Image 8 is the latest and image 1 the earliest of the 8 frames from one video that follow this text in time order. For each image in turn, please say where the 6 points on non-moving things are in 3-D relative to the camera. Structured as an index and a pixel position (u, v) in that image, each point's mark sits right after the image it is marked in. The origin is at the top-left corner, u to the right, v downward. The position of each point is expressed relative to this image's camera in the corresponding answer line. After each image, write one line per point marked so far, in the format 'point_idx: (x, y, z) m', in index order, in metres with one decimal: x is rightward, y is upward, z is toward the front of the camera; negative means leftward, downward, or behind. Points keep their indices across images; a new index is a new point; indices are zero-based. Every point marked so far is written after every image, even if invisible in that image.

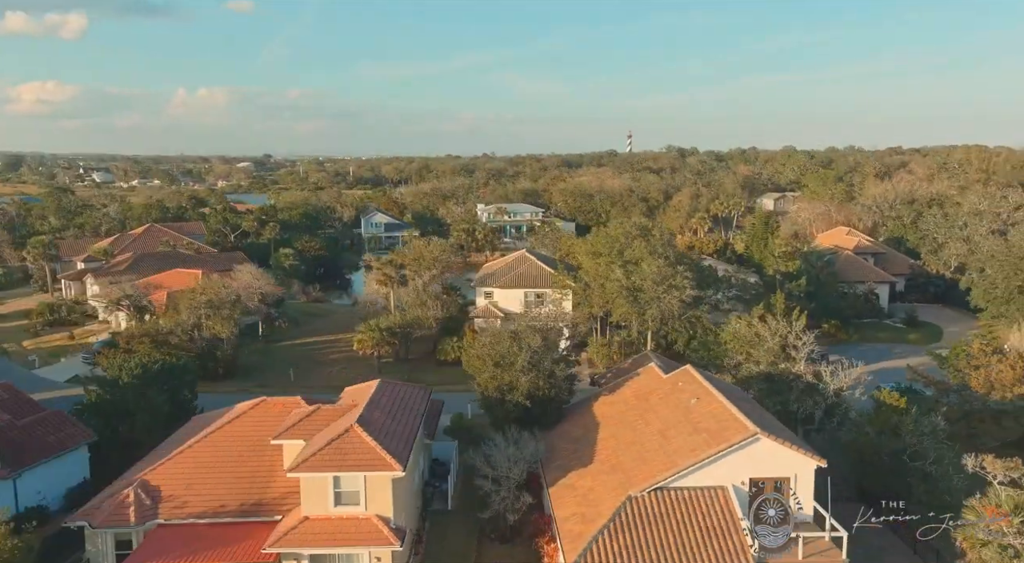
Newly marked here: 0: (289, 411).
0: (-2.8, -1.7, +10.3) m
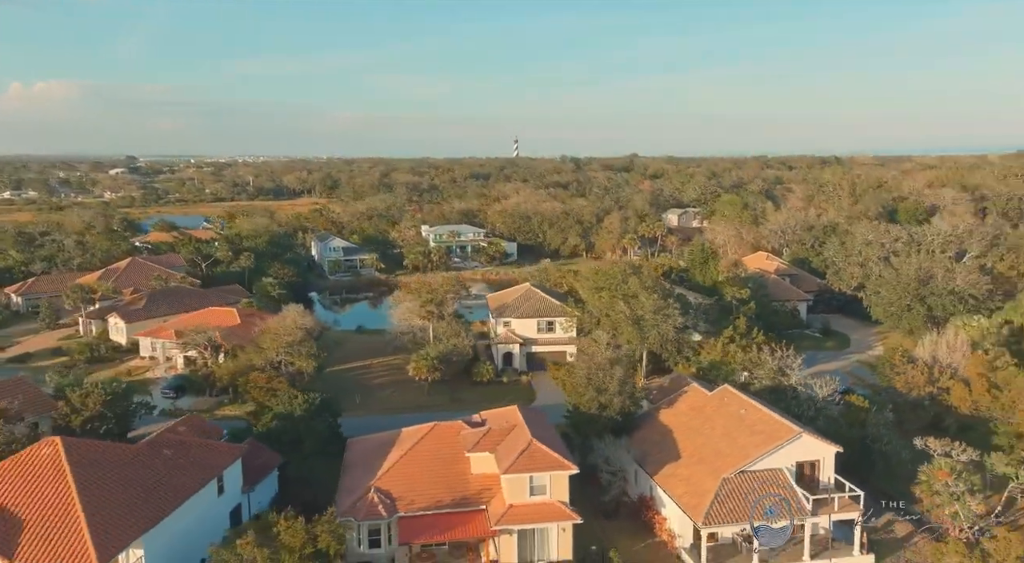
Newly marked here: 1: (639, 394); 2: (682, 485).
0: (-0.9, -2.8, +14.2) m
1: (+2.8, -2.2, +15.8) m
2: (+2.9, -3.4, +12.9) m
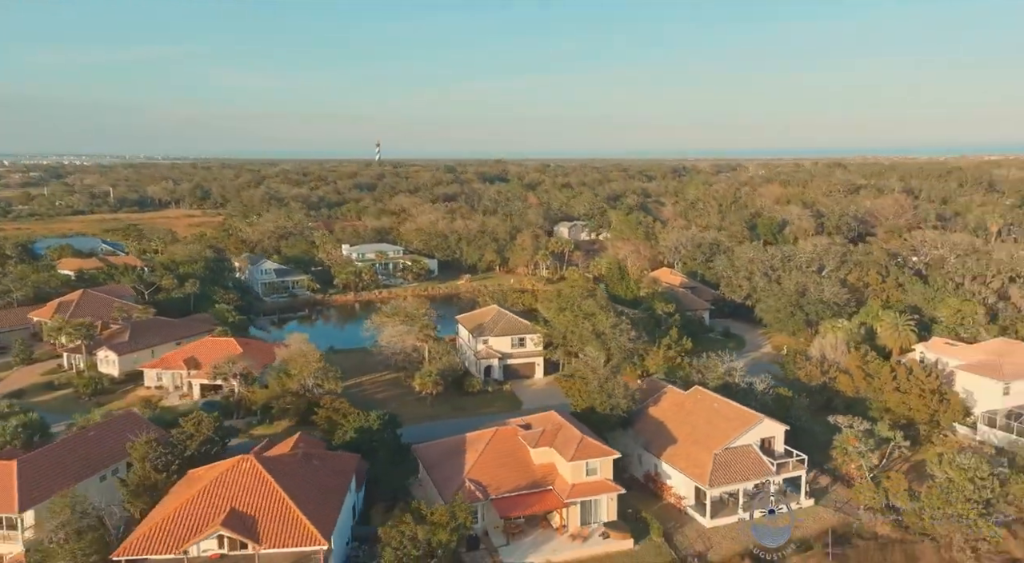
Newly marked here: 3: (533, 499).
0: (+0.1, -3.7, +18.8) m
1: (+3.5, -3.0, +21.1) m
2: (+4.1, -4.2, +18.2) m
3: (+0.5, -4.8, +17.1) m
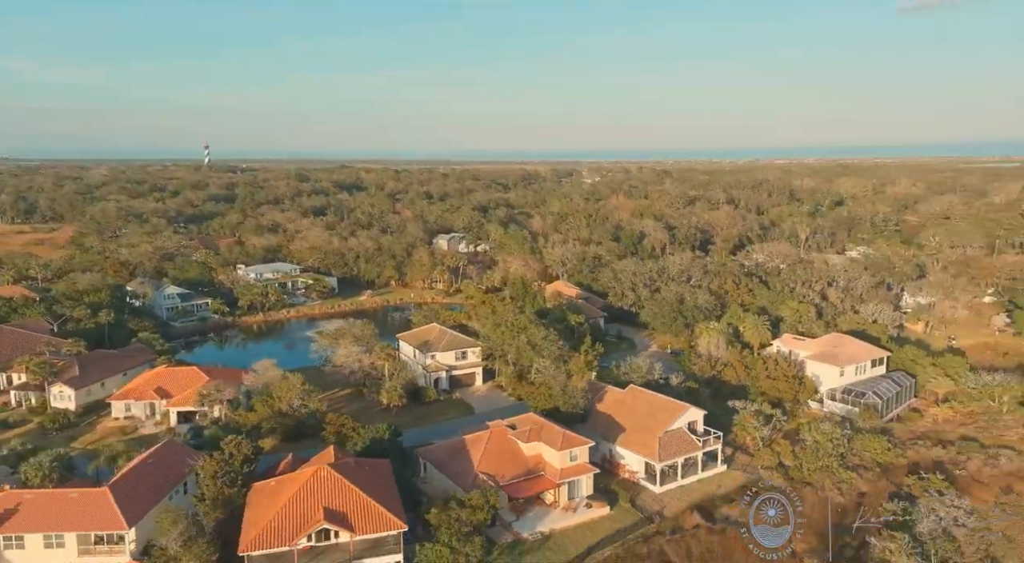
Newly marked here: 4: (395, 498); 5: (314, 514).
0: (-0.2, -4.6, +23.4) m
1: (+2.5, -3.8, +26.4) m
2: (+3.8, -4.9, +23.8) m
3: (+0.6, -5.7, +21.9) m
4: (-3.0, -5.6, +19.7) m
5: (-4.6, -5.5, +18.3) m
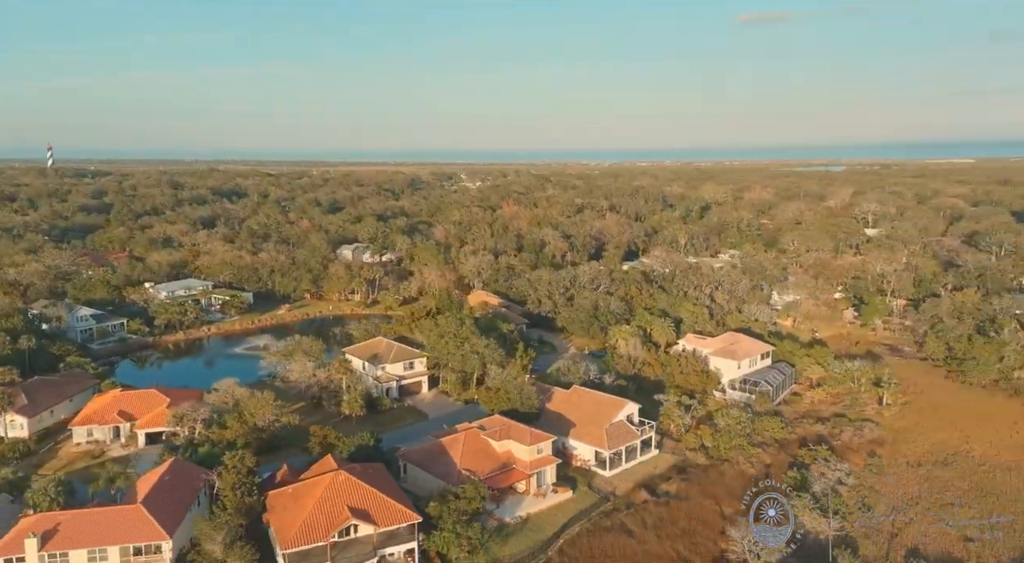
0: (-1.2, -5.3, +26.8) m
1: (+0.9, -4.5, +30.2) m
2: (+2.7, -5.5, +27.9) m
3: (-0.2, -6.4, +25.5) m
4: (-3.3, -6.3, +22.6) m
5: (-4.7, -6.3, +20.9) m
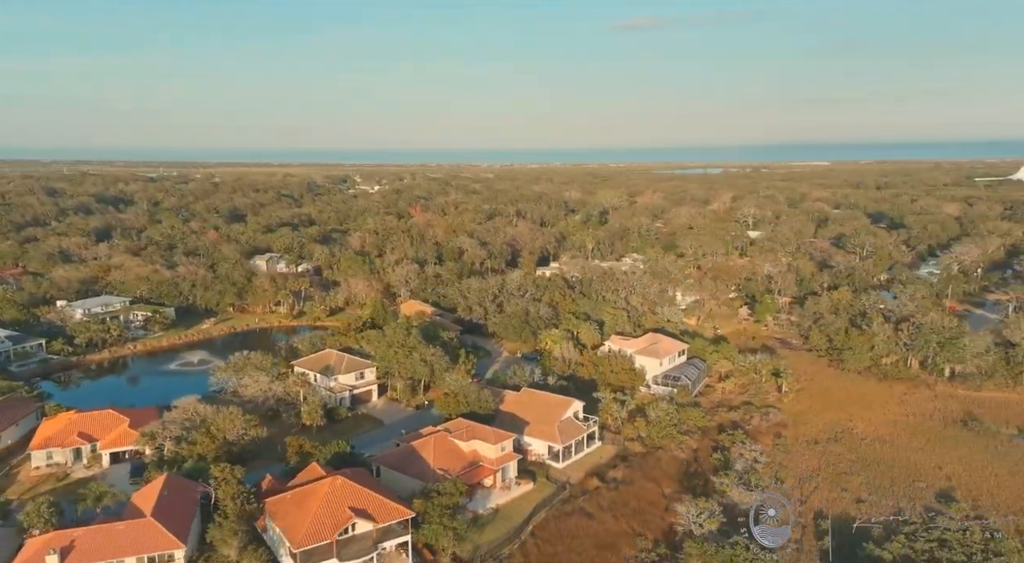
0: (-2.6, -5.9, +29.5) m
1: (-1.0, -5.0, +33.1) m
2: (+1.1, -6.1, +31.1) m
3: (-1.4, -7.0, +28.3) m
4: (-4.0, -7.0, +25.0) m
5: (-5.1, -7.0, +23.2) m
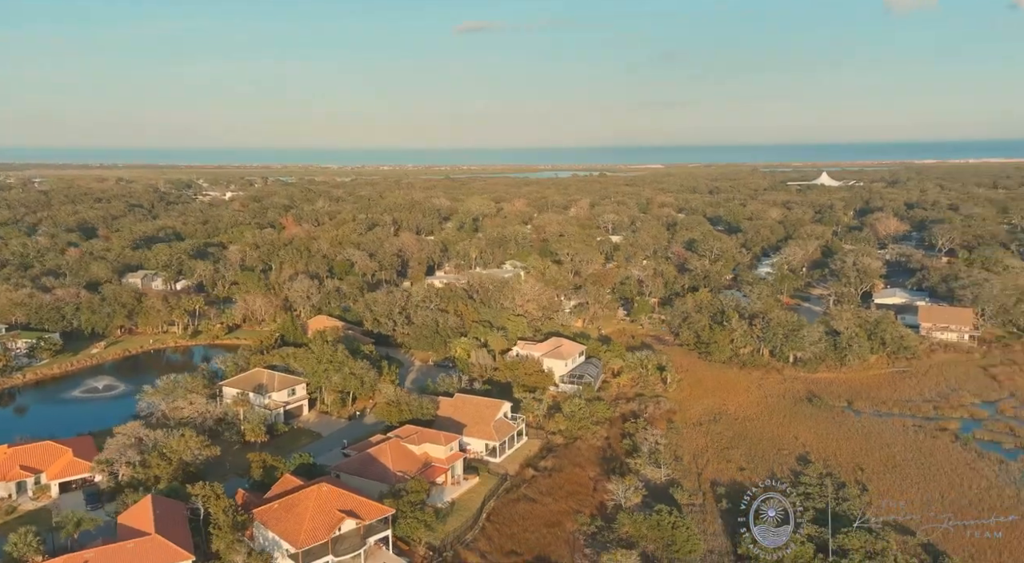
0: (-4.9, -6.9, +32.9) m
1: (-4.2, -5.9, +36.9) m
2: (-1.7, -6.9, +35.3) m
3: (-3.4, -7.9, +32.1) m
4: (-5.3, -8.0, +28.3) m
5: (-6.1, -8.1, +26.3) m
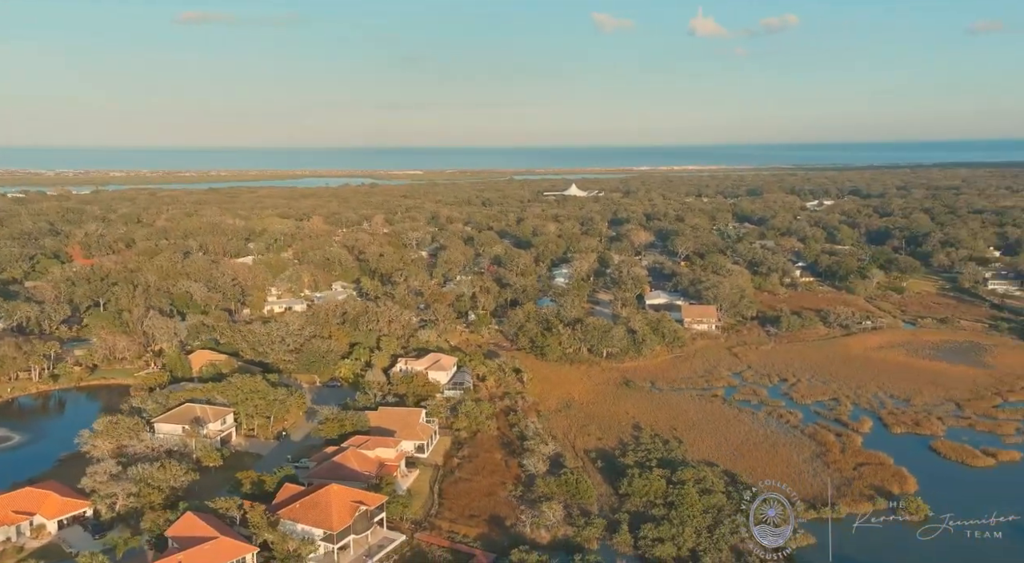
0: (-8.5, -9.1, +41.5) m
1: (-9.2, -8.1, +45.4) m
2: (-6.2, -8.9, +44.9) m
3: (-6.8, -10.1, +41.2) m
4: (-7.3, -10.2, +37.0) m
5: (-7.3, -10.3, +34.9) m
